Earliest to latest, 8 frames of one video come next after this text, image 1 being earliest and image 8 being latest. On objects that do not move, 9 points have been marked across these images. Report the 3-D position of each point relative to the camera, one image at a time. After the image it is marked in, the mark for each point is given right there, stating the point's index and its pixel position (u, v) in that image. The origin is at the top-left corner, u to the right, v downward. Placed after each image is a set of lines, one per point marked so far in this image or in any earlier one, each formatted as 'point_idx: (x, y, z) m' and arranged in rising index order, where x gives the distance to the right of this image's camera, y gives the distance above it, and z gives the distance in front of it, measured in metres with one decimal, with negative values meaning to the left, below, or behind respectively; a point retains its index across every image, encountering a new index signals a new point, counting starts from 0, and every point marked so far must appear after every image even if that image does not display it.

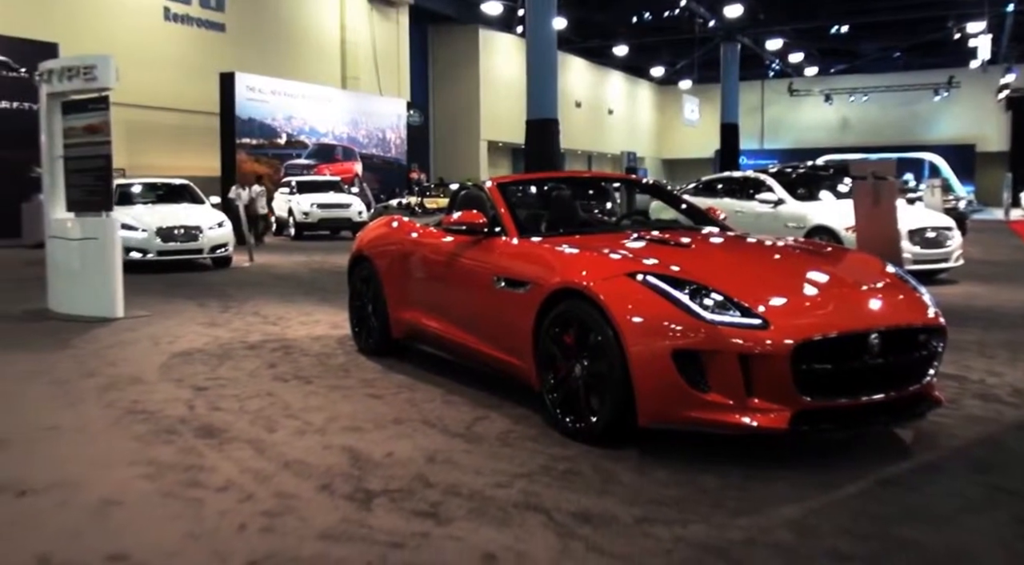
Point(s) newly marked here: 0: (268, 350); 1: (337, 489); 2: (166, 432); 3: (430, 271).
0: (-2.0, -0.5, +6.9) m
1: (-0.7, -0.9, +3.7) m
2: (-1.9, -0.8, +4.6) m
3: (-0.6, +0.1, +5.5) m
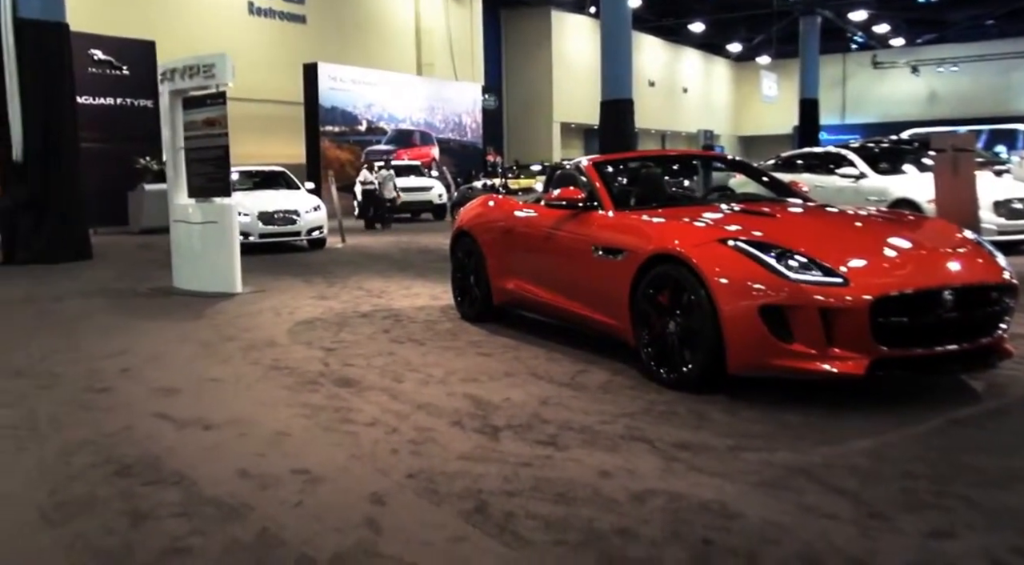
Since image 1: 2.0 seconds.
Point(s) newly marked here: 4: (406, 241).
0: (-1.2, -0.3, +7.6) m
1: (-0.2, -0.7, +4.3) m
2: (-1.3, -0.6, +5.3) m
3: (+0.1, +0.3, +6.0) m
4: (-2.0, +0.8, +15.7) m
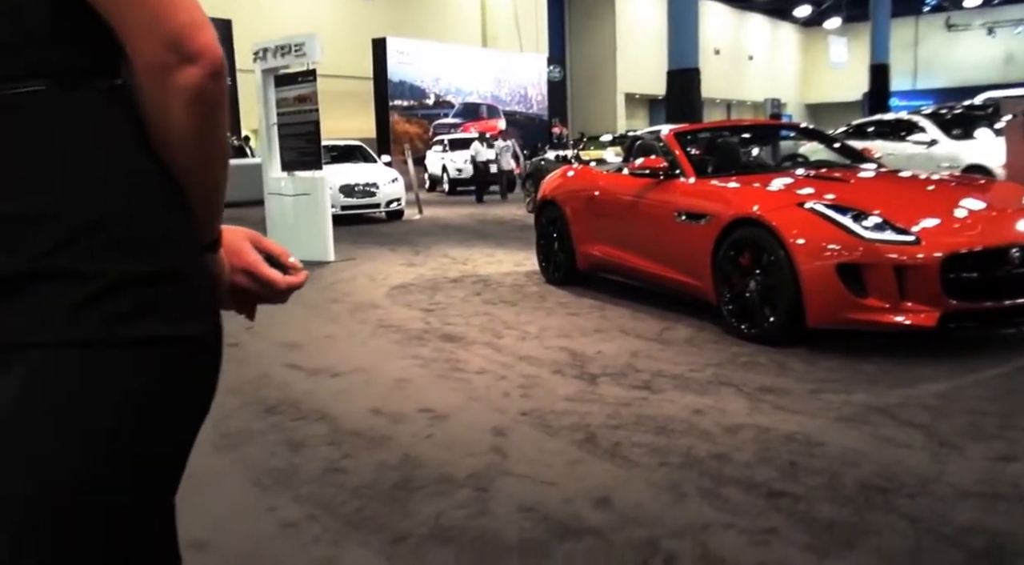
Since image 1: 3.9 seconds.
0: (-0.4, 0.0, +8.1) m
1: (+0.3, -0.5, +4.8) m
2: (-0.7, -0.4, +5.9) m
3: (+0.7, +0.5, +6.5) m
4: (-0.6, +1.3, +16.2) m
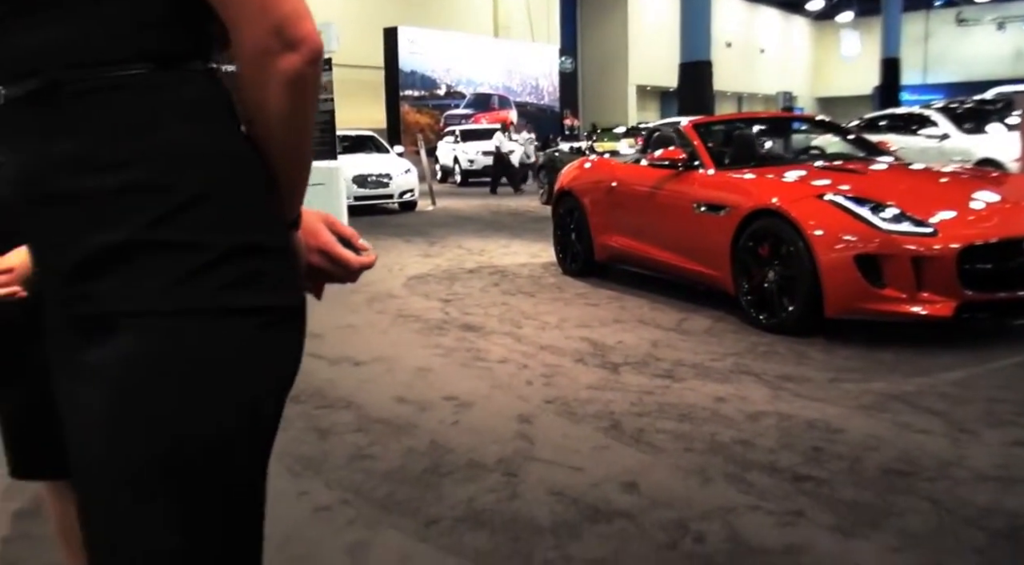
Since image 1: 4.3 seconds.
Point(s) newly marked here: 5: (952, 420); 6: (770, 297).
0: (-0.2, +0.1, +8.2) m
1: (+0.4, -0.4, +4.9) m
2: (-0.5, -0.3, +6.0) m
3: (+0.9, +0.6, +6.5) m
4: (-0.4, +1.5, +16.3) m
5: (+1.9, -0.6, +3.6) m
6: (+1.6, -0.1, +5.2) m
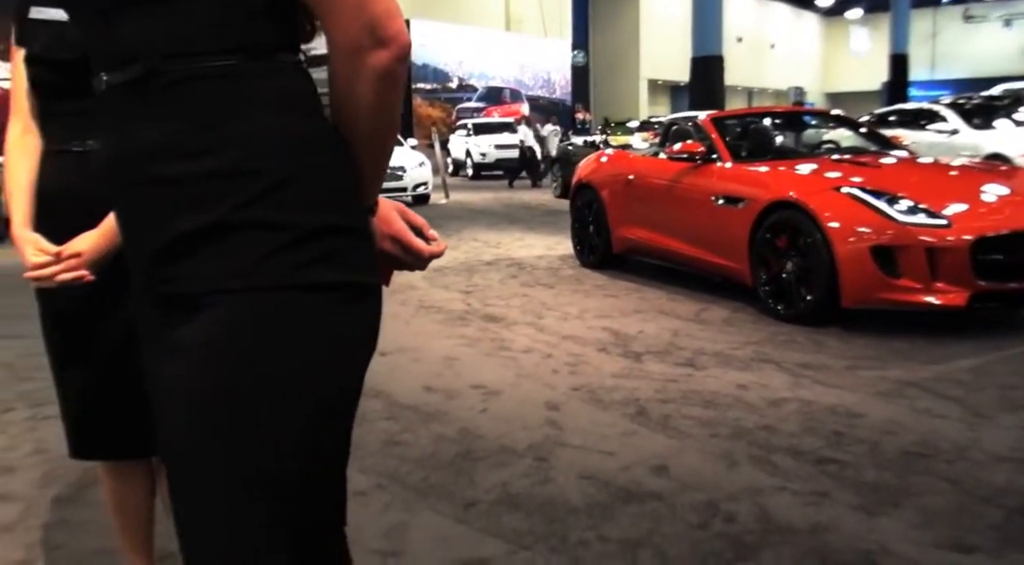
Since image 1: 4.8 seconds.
0: (-0.1, +0.2, +8.4) m
1: (+0.6, -0.4, +5.0) m
2: (-0.4, -0.3, +6.1) m
3: (+1.0, +0.7, +6.7) m
4: (-0.1, +1.7, +16.4) m
5: (+2.0, -0.5, +3.8) m
6: (+1.7, 0.0, +5.4) m
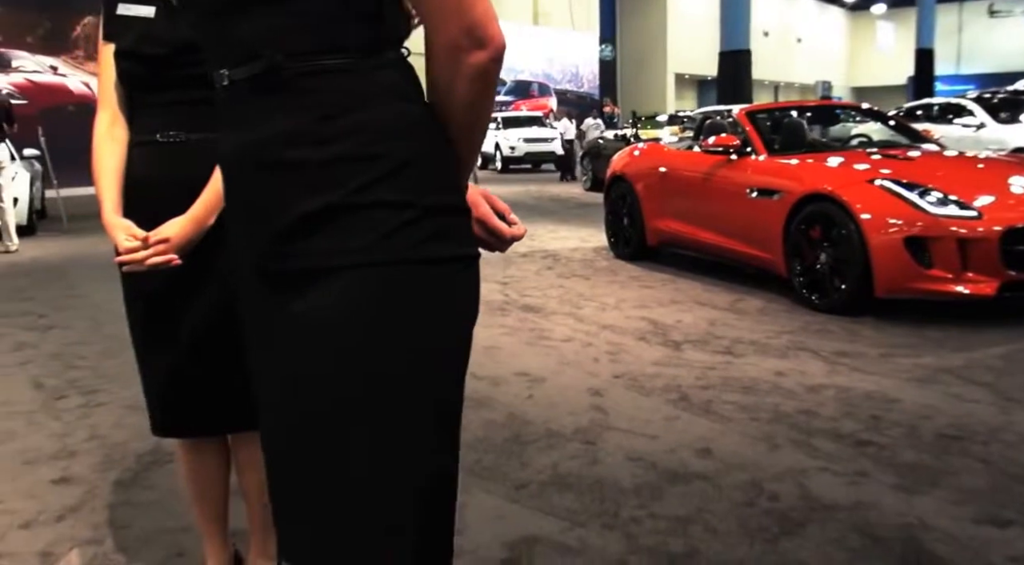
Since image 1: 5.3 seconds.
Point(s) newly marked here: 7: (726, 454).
0: (+0.3, +0.3, +8.5) m
1: (+0.8, -0.3, +5.2) m
2: (-0.1, -0.2, +6.3) m
3: (+1.3, +0.8, +6.8) m
4: (+0.4, +1.8, +16.6) m
5: (+2.2, -0.5, +3.9) m
6: (+2.0, 0.0, +5.5) m
7: (+0.9, -0.7, +3.6) m
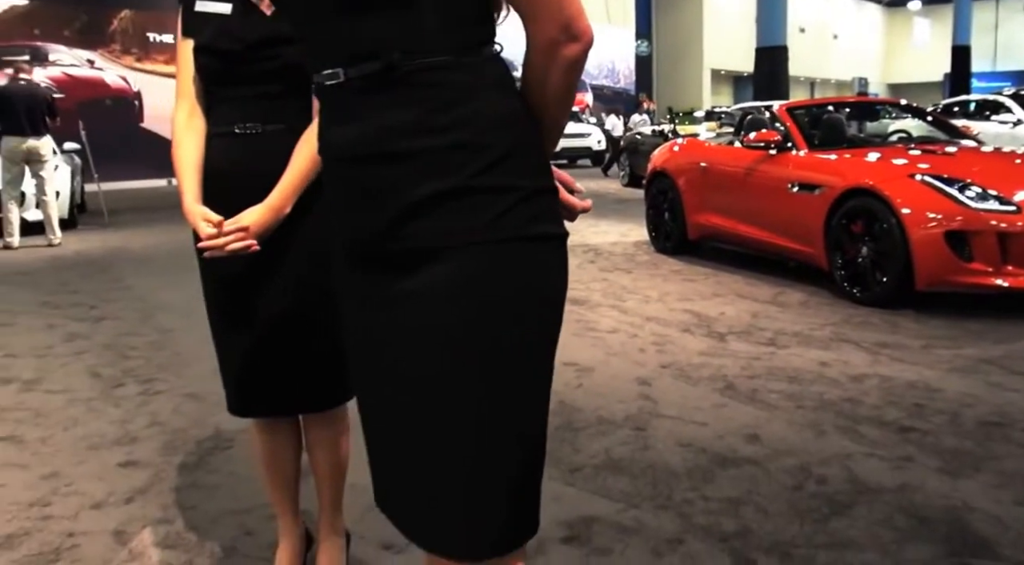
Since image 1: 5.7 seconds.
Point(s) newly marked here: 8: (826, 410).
0: (+0.7, +0.3, +8.7) m
1: (+1.2, -0.3, +5.4) m
2: (+0.3, -0.1, +6.5) m
3: (+1.7, +0.8, +7.0) m
4: (+1.0, +2.0, +16.7) m
5: (+2.5, -0.5, +4.0) m
6: (+2.3, +0.1, +5.6) m
7: (+1.2, -0.7, +3.8) m
8: (+1.5, -0.6, +4.0) m
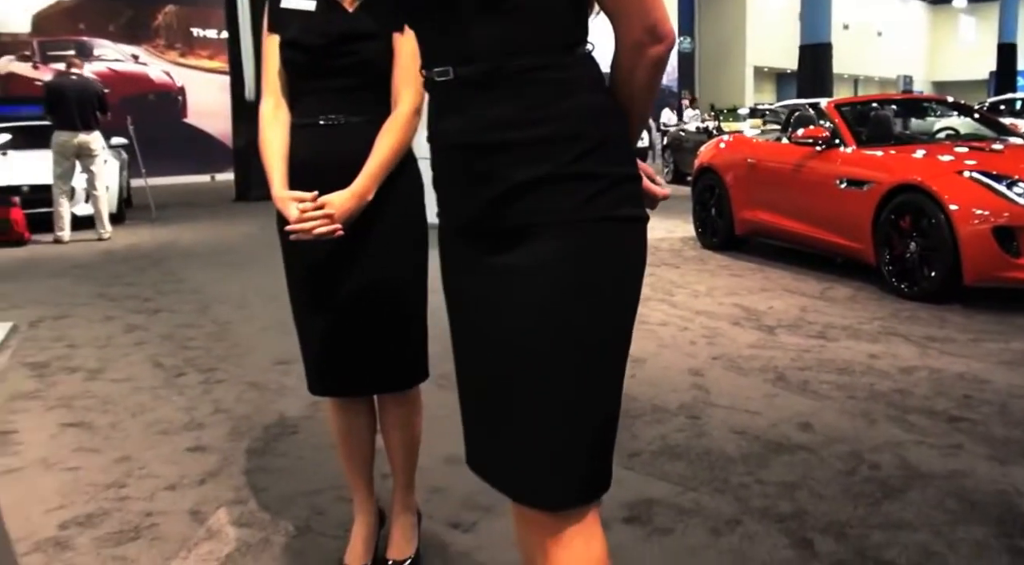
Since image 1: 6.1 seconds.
0: (+1.2, +0.4, +8.9) m
1: (+1.5, -0.3, +5.5) m
2: (+0.7, -0.1, +6.7) m
3: (+2.1, +0.8, +7.1) m
4: (+1.8, +2.1, +16.9) m
5: (+2.8, -0.4, +4.2) m
6: (+2.7, +0.1, +5.8) m
7: (+1.5, -0.7, +4.0) m
8: (+1.8, -0.6, +4.2) m
